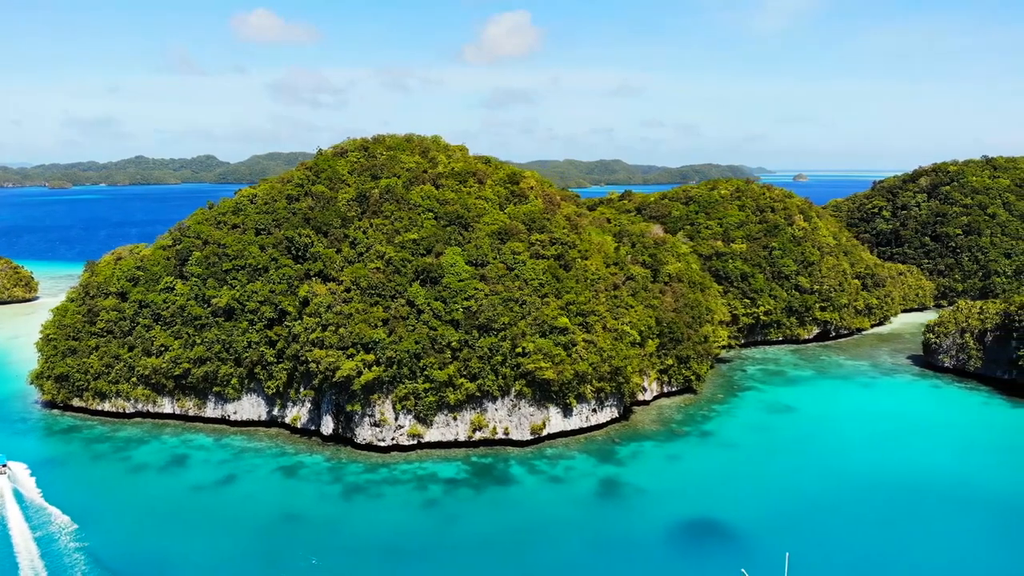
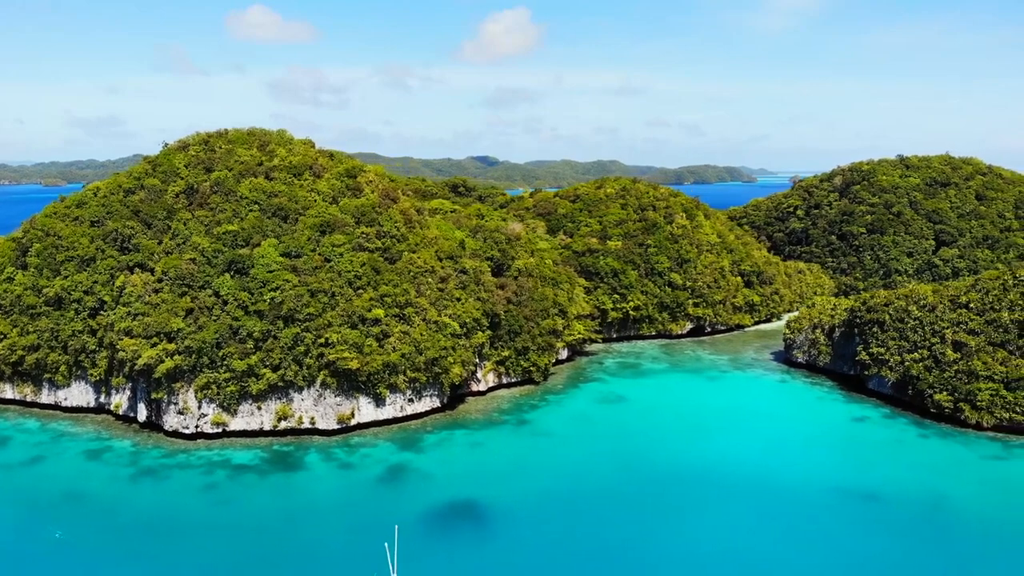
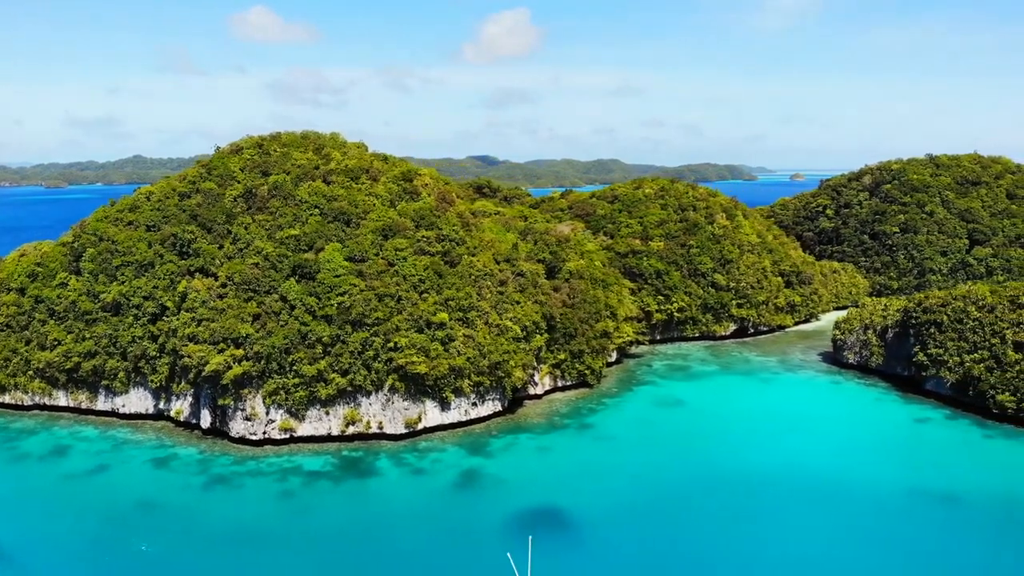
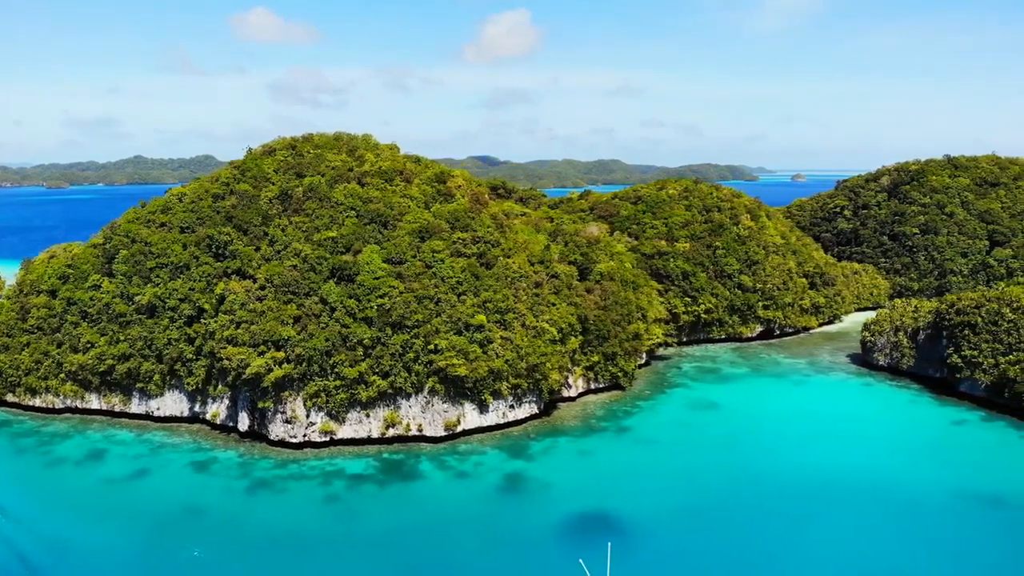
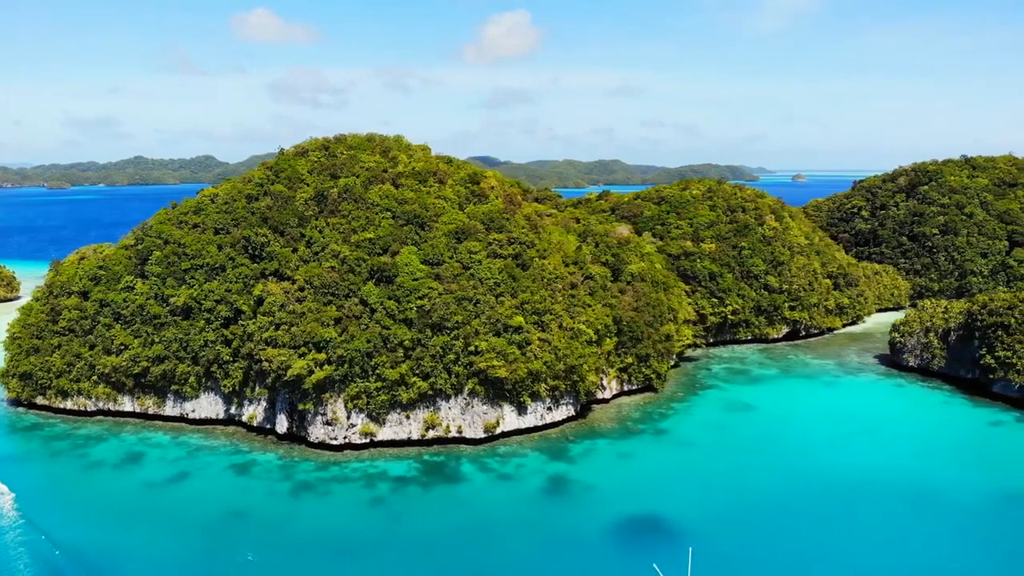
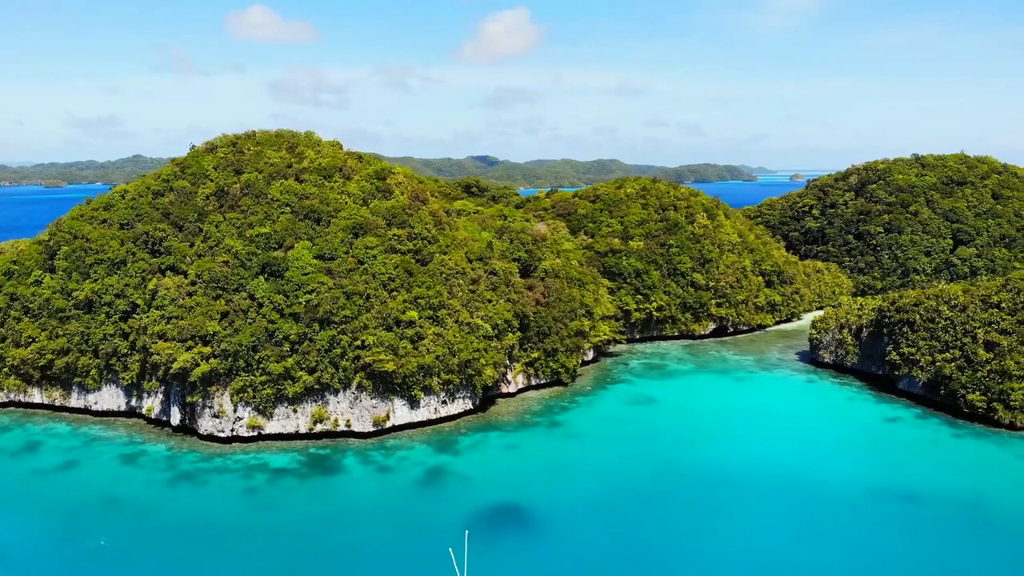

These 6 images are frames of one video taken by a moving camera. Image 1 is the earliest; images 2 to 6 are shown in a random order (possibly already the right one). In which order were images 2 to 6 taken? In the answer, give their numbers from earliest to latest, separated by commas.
5, 4, 3, 6, 2
